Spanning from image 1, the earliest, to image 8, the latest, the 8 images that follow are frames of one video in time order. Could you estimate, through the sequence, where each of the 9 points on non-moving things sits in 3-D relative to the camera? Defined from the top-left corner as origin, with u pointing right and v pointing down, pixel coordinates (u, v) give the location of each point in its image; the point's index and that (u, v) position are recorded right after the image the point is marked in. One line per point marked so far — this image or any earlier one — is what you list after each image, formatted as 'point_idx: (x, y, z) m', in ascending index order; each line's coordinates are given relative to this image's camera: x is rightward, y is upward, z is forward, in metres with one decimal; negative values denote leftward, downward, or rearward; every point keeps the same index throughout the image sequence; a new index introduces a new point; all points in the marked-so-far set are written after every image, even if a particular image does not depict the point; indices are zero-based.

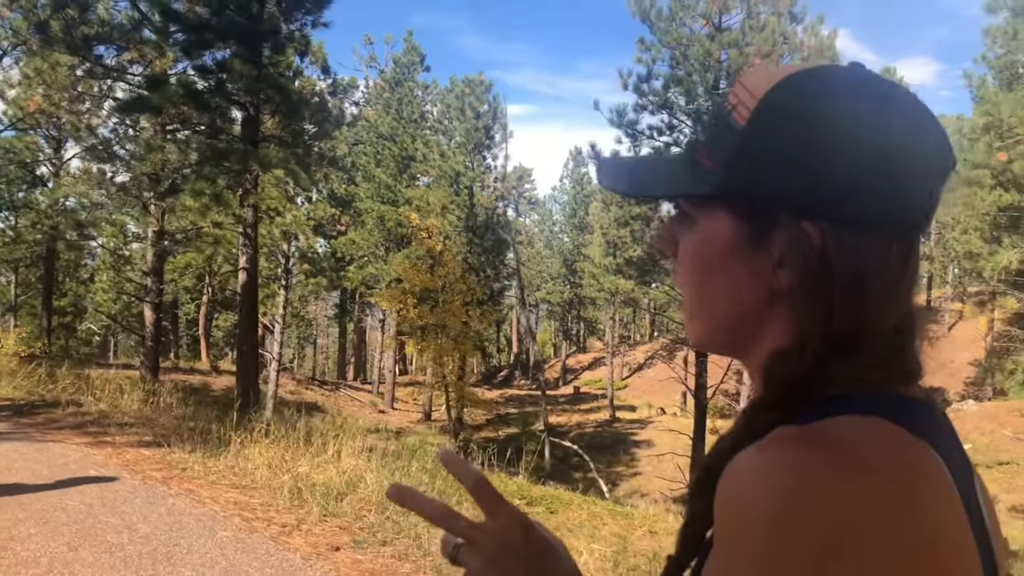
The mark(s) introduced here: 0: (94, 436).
0: (-4.3, -1.6, +7.9) m
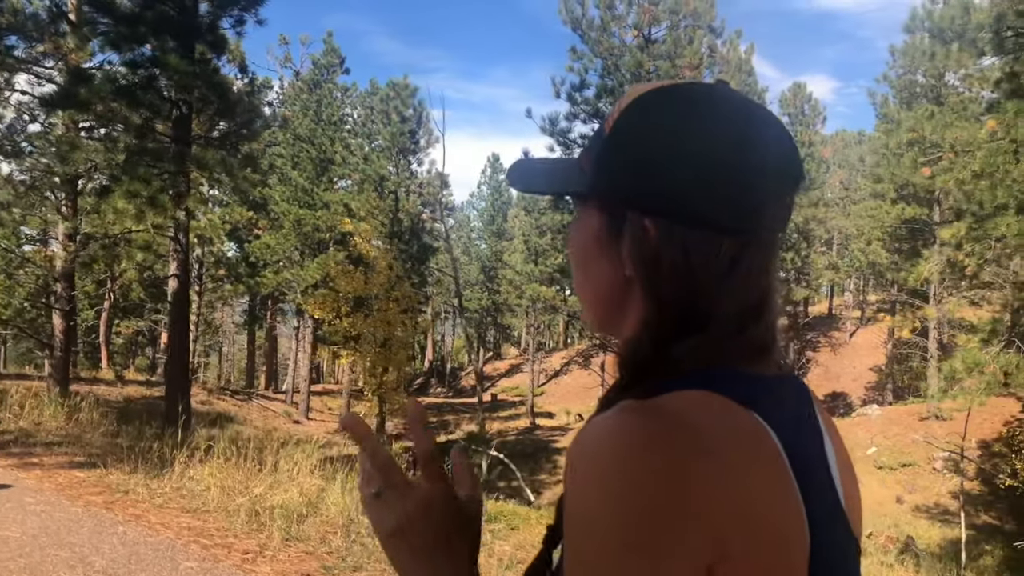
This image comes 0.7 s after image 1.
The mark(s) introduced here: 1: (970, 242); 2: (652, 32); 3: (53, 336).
0: (-4.8, -1.6, +7.2) m
1: (+6.6, +0.6, +10.8) m
2: (+3.1, +5.8, +16.9) m
3: (-8.9, -0.9, +14.4) m
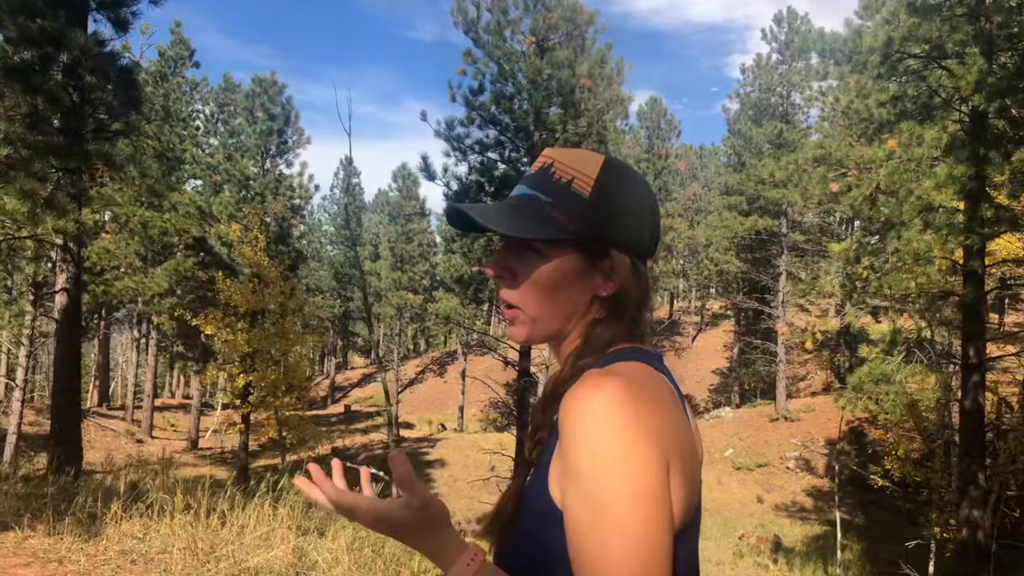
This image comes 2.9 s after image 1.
0: (-5.0, -1.7, +5.7) m
1: (+5.5, +0.5, +11.6) m
2: (+0.8, +5.6, +16.9) m
3: (-10.5, -1.1, +12.0) m
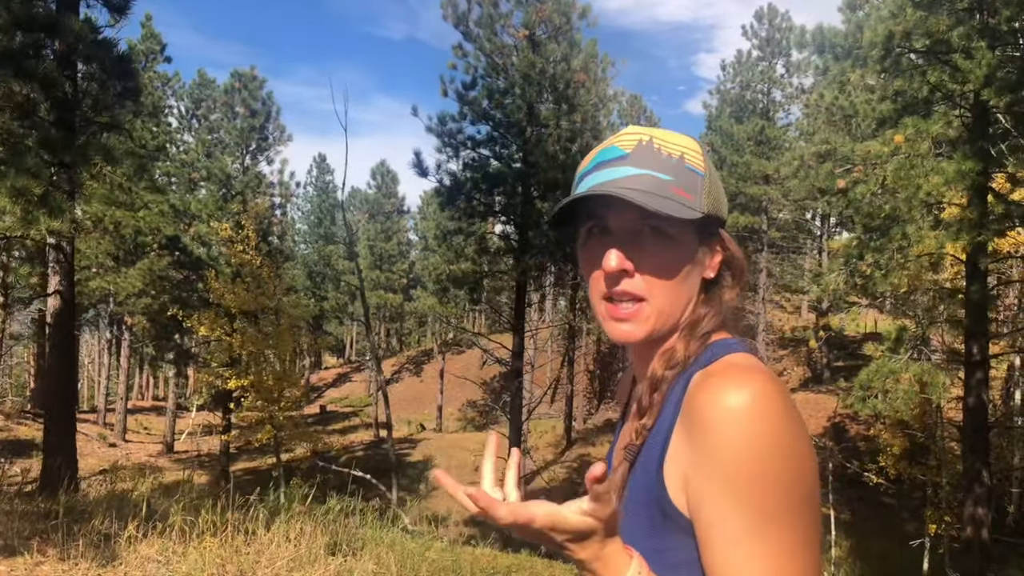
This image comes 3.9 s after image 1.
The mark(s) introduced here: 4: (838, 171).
0: (-4.8, -1.8, +5.3) m
1: (+5.5, +0.5, +11.5) m
2: (+0.6, +5.6, +16.6) m
3: (-10.4, -1.1, +11.4) m
4: (+5.3, +1.9, +11.8) m
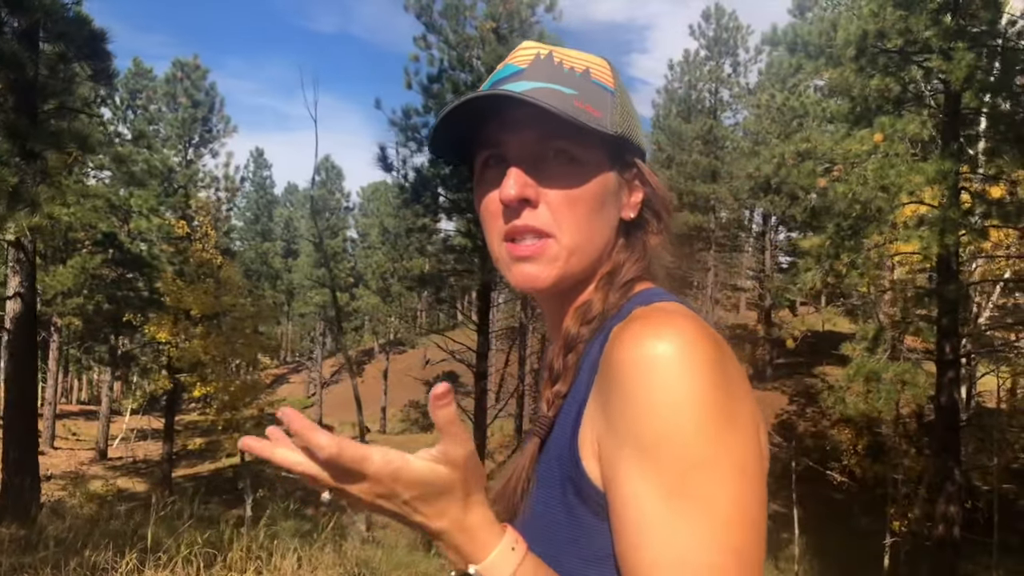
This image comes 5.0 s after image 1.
0: (-4.6, -1.8, +4.5) m
1: (+5.1, +0.6, +11.5) m
2: (-0.2, +5.6, +16.2) m
3: (-10.7, -1.1, +10.1) m
4: (+4.9, +1.9, +11.9) m
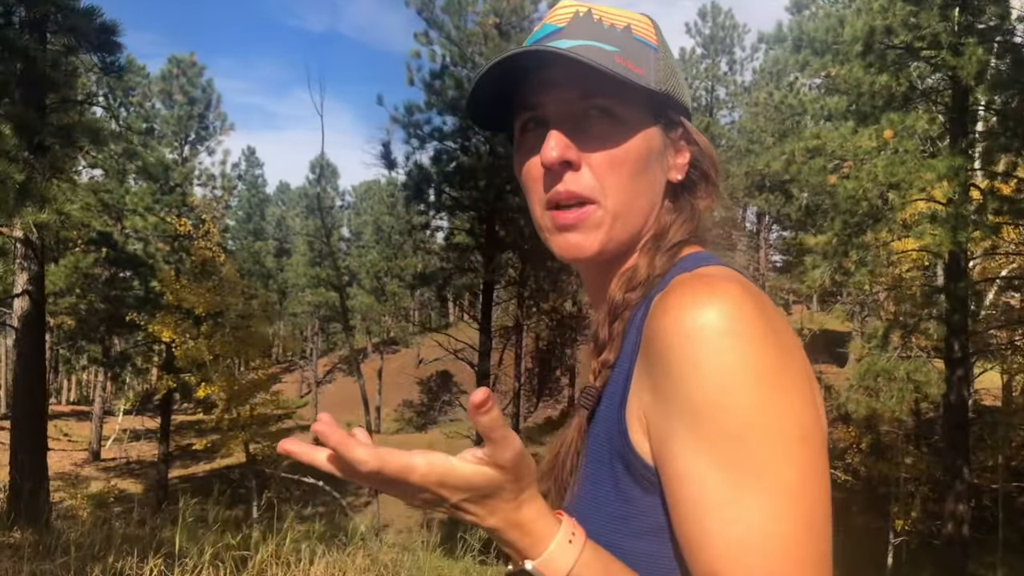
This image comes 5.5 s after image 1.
0: (-4.4, -1.8, +4.3) m
1: (+5.2, +0.6, +11.5) m
2: (-0.1, +5.7, +16.1) m
3: (-10.6, -1.1, +9.9) m
4: (+5.0, +1.9, +11.8) m
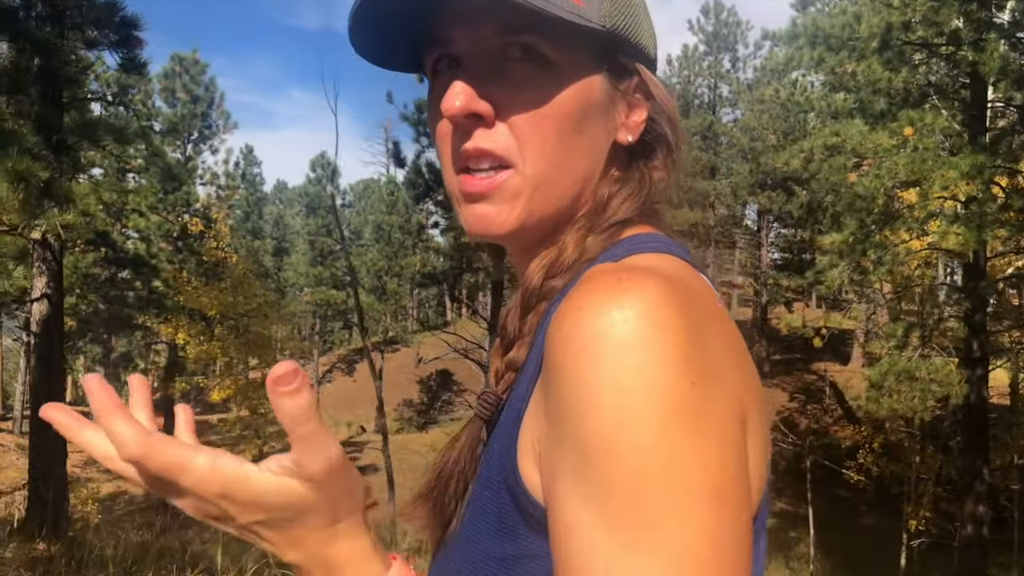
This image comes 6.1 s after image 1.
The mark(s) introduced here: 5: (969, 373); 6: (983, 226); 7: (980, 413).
0: (-4.2, -1.8, +4.2) m
1: (+5.4, +0.6, +11.3) m
2: (+0.1, +5.7, +15.9) m
3: (-10.4, -1.2, +9.7) m
4: (+5.2, +1.9, +11.7) m
5: (+6.7, -1.2, +11.0) m
6: (+6.0, +0.8, +9.6) m
7: (+6.9, -1.8, +11.0) m
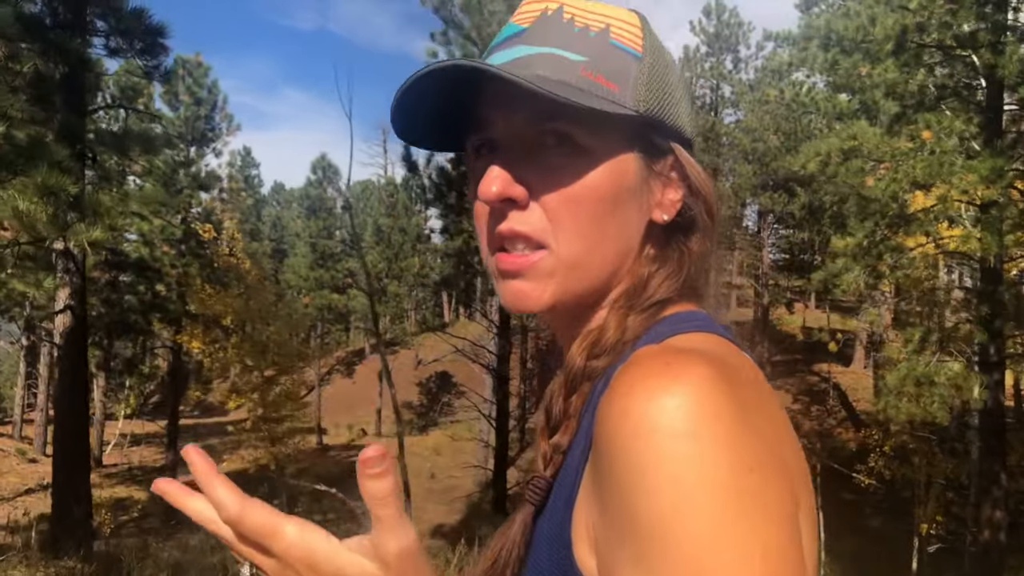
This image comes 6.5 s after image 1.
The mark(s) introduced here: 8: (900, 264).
0: (-4.0, -1.9, +4.1) m
1: (+5.6, +0.5, +11.3) m
2: (+0.2, +5.6, +15.9) m
3: (-10.2, -1.3, +9.6) m
4: (+5.4, +1.9, +11.6) m
5: (+6.9, -1.3, +10.9) m
6: (+6.2, +0.8, +9.5) m
7: (+7.1, -1.9, +11.0) m
8: (+5.8, +0.4, +11.1) m
